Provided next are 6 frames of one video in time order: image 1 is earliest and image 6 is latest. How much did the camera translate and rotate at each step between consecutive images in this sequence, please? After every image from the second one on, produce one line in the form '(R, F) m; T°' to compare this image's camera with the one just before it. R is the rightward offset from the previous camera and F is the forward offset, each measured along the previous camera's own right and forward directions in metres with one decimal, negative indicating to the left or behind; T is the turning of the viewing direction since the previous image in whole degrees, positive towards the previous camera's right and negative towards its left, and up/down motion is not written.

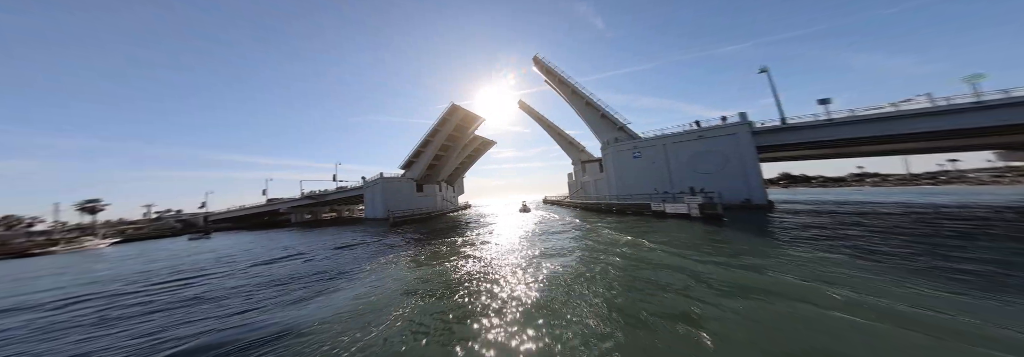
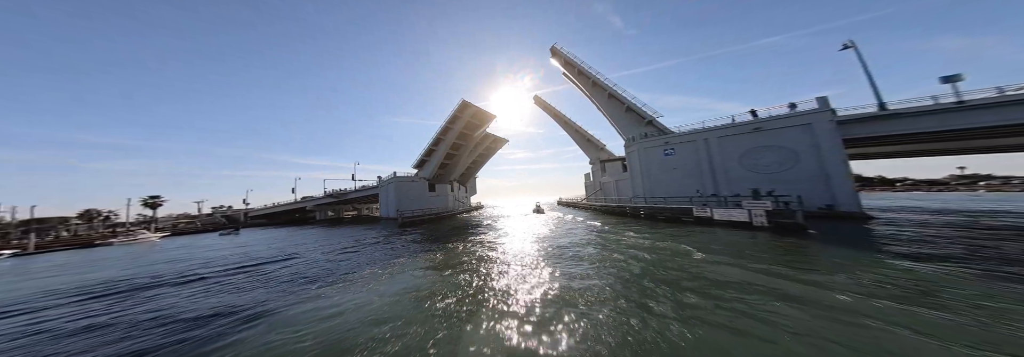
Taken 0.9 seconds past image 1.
(+0.4, +1.8) m; -5°
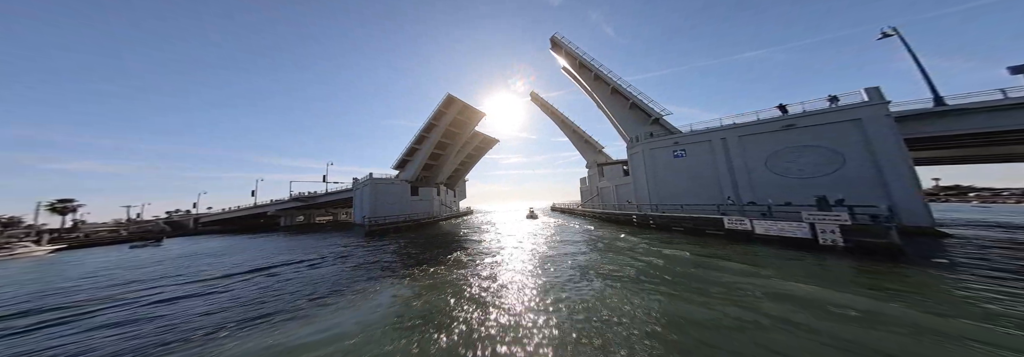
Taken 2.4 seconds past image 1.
(0.0, +2.8) m; +3°
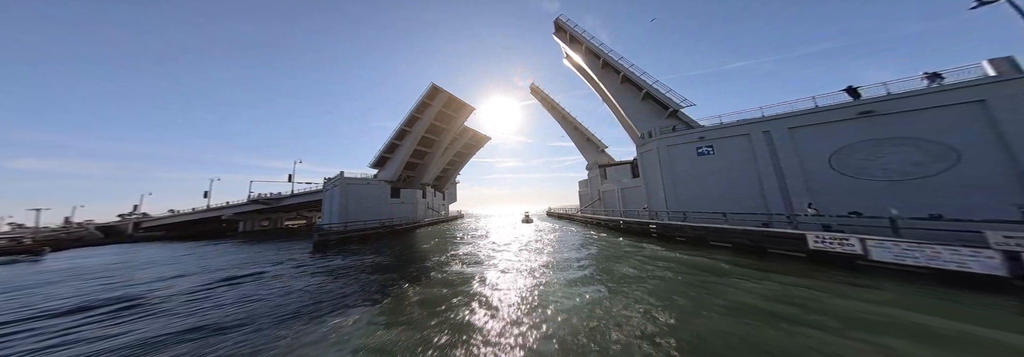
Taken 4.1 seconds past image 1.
(-0.1, +3.3) m; +2°
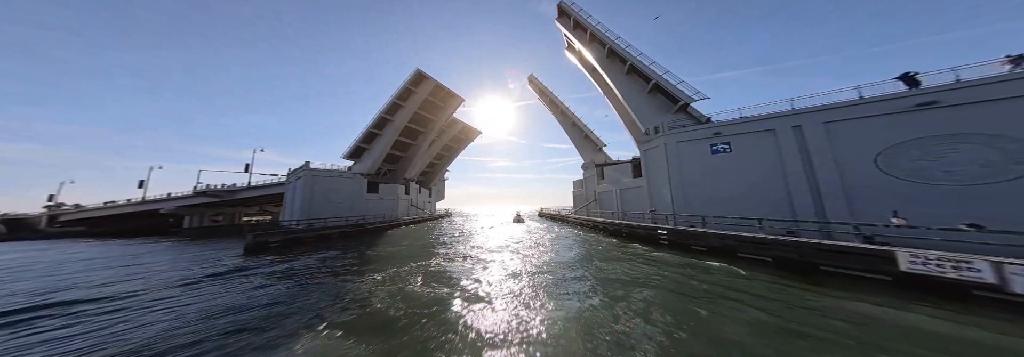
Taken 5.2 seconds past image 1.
(-0.1, +2.3) m; +3°
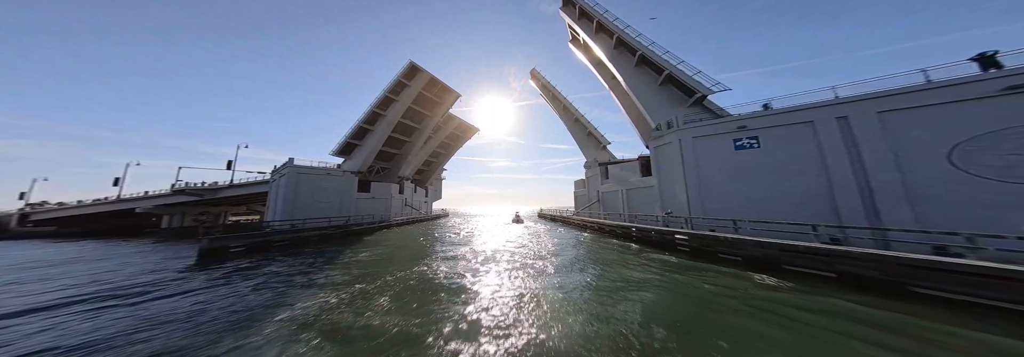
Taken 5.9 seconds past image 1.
(0.0, +1.6) m; 0°
